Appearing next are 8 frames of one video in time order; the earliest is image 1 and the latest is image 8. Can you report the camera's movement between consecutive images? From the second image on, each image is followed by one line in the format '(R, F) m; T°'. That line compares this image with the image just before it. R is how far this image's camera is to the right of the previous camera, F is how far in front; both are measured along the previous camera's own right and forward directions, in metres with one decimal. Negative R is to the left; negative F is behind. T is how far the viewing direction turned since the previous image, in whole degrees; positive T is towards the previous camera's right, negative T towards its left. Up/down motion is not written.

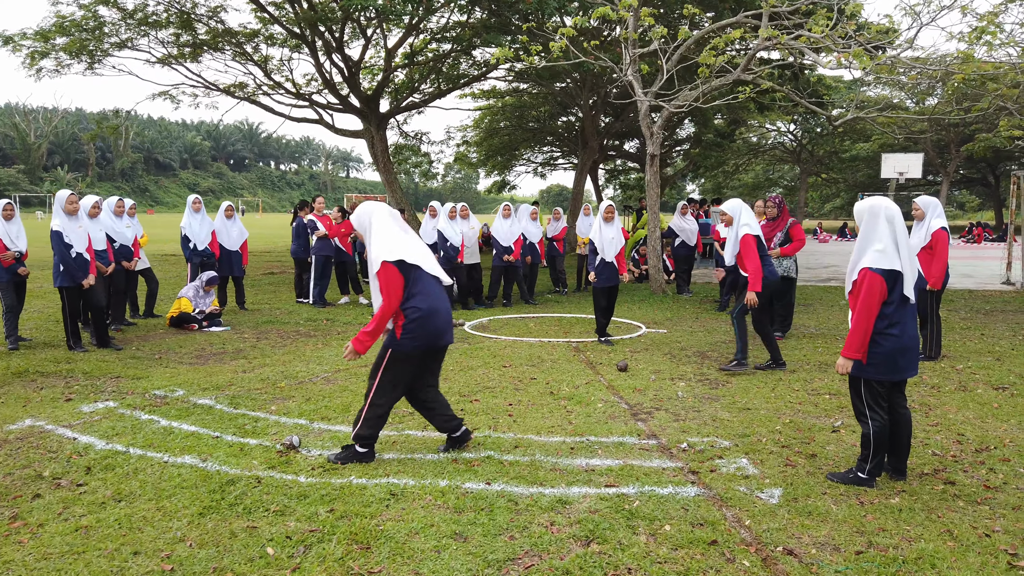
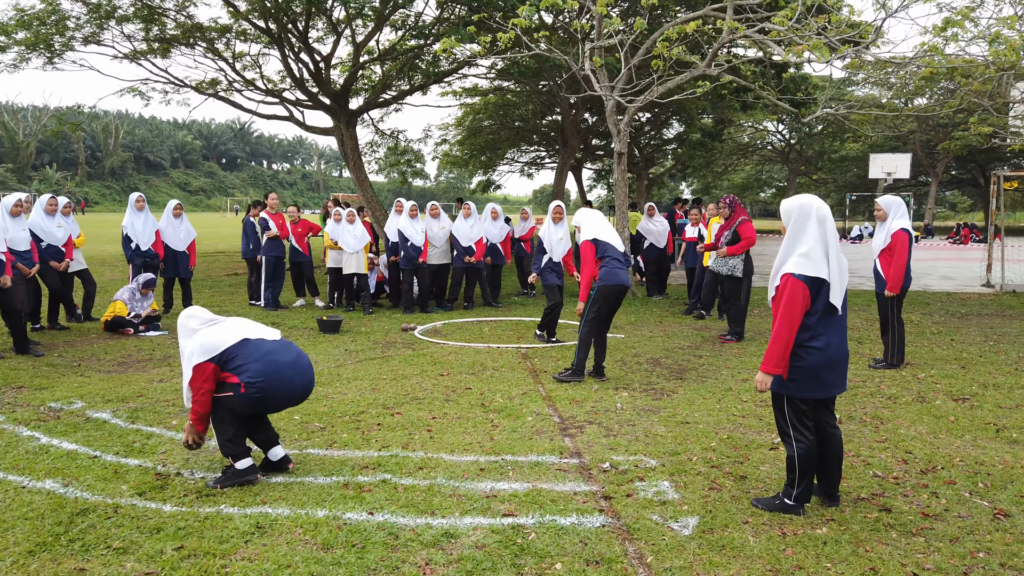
(+0.5, +0.4) m; 0°
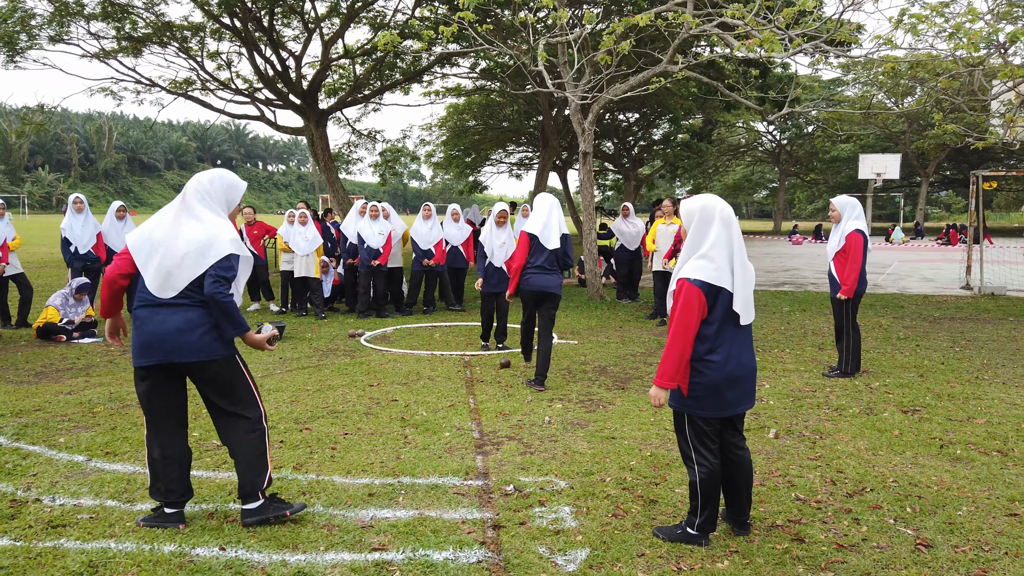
(+0.5, +0.3) m; 0°
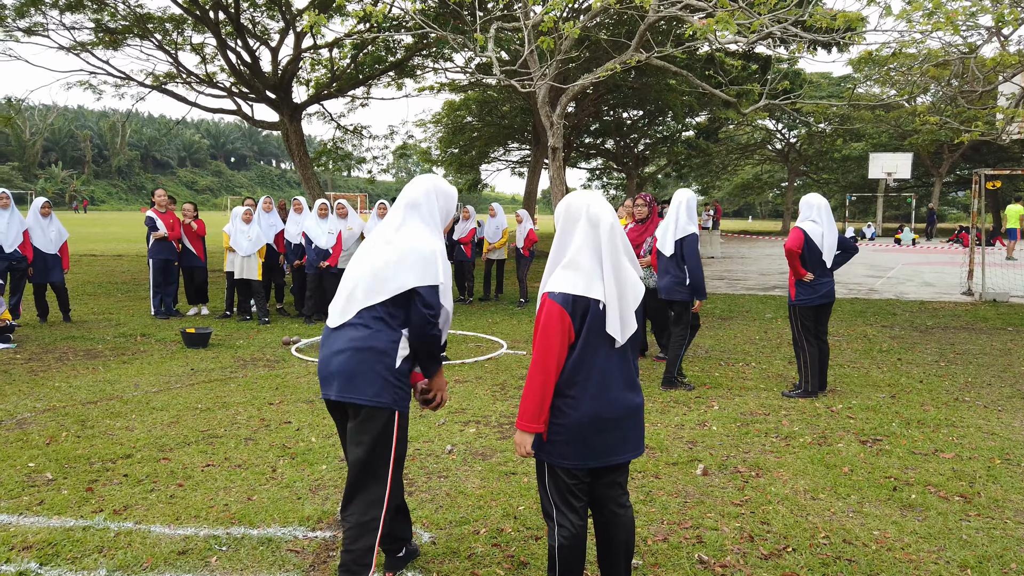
(+0.7, +0.7) m; -1°
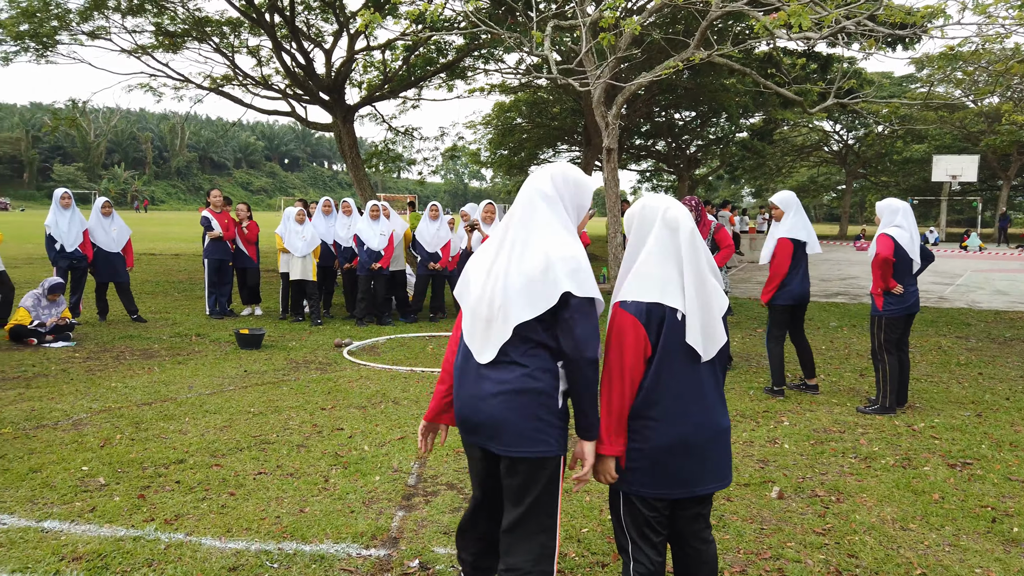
(-0.1, +0.2) m; -4°
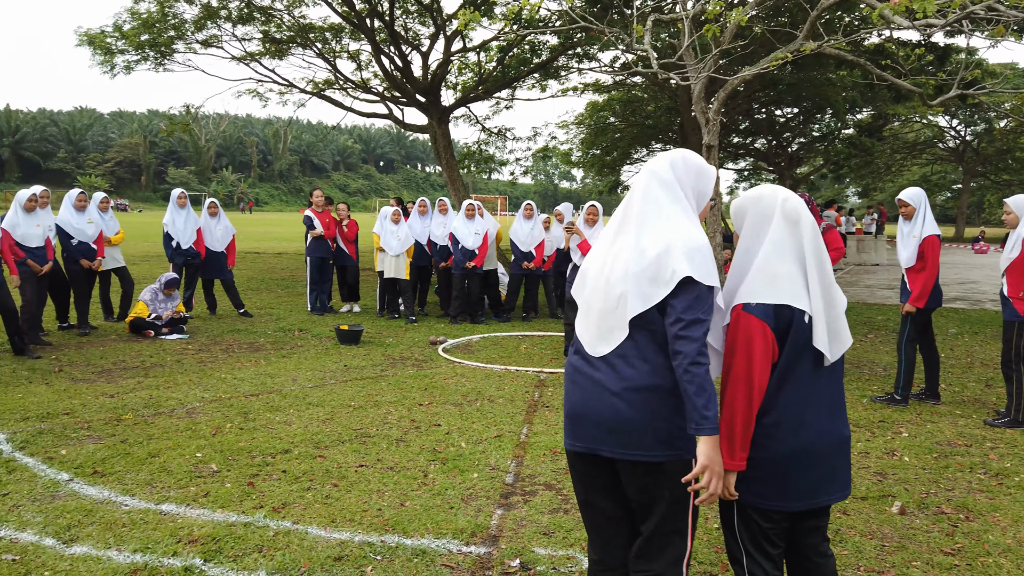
(-0.1, +0.1) m; -7°
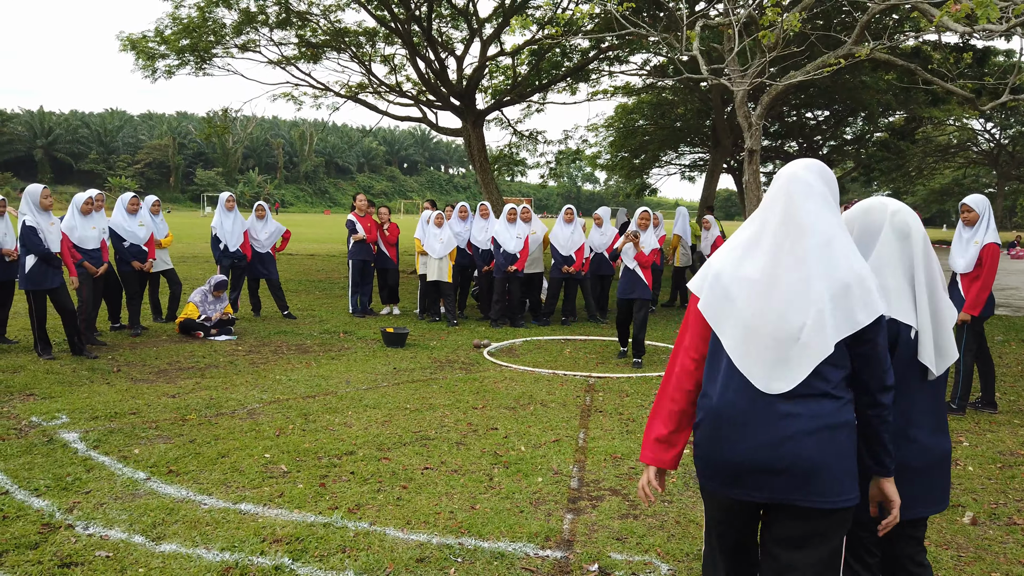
(-0.2, 0.0) m; -2°
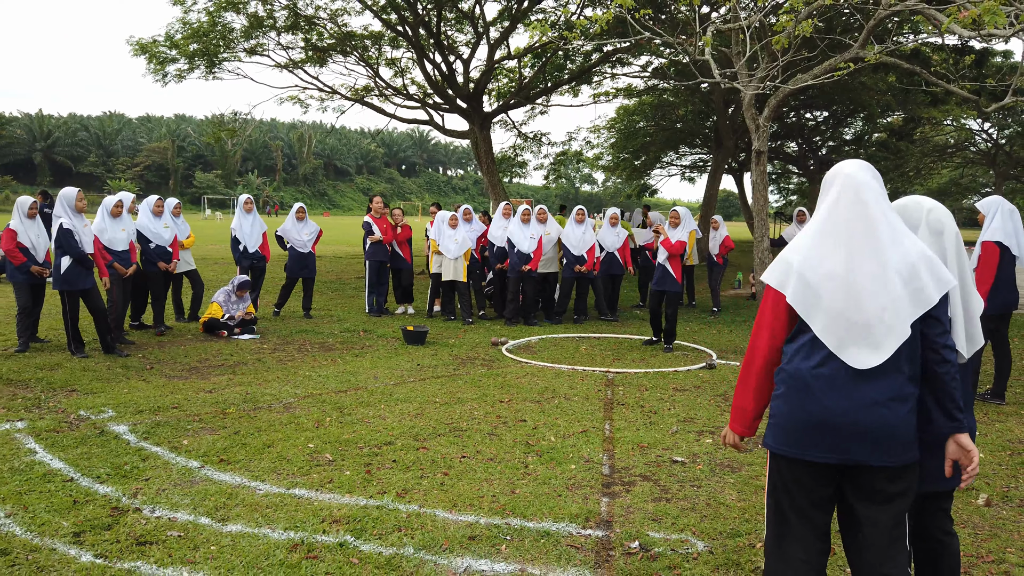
(-0.2, -0.2) m; 0°
